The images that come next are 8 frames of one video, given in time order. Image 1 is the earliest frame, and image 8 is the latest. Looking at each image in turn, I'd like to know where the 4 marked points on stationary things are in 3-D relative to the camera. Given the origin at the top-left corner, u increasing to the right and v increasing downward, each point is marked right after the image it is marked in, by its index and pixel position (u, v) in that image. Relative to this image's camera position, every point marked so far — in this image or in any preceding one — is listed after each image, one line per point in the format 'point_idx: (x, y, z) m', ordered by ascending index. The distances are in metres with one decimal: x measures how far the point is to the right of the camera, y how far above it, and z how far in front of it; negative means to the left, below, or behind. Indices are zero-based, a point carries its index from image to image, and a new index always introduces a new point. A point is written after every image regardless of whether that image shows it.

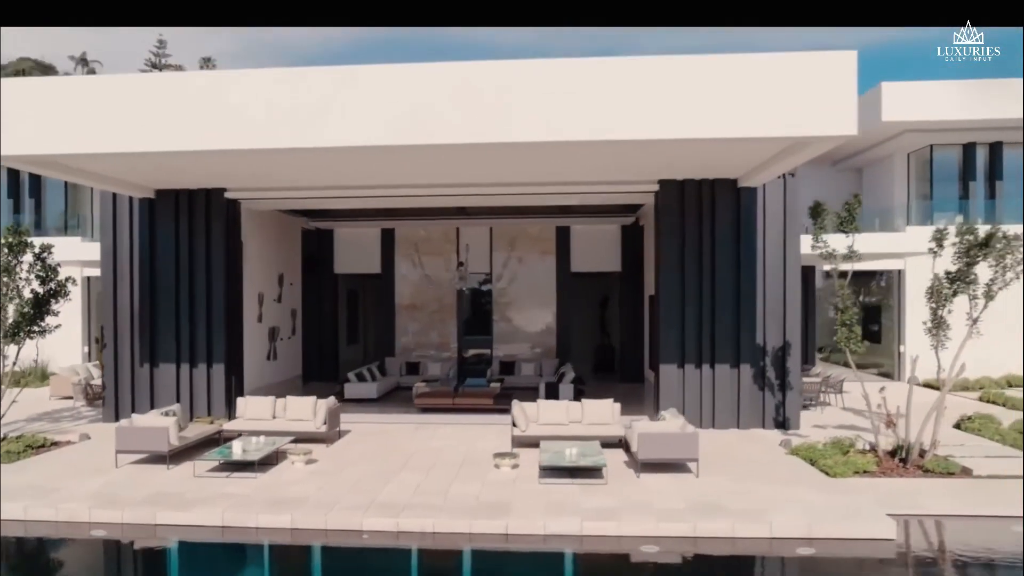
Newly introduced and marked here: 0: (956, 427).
0: (+4.8, -1.5, +8.8) m
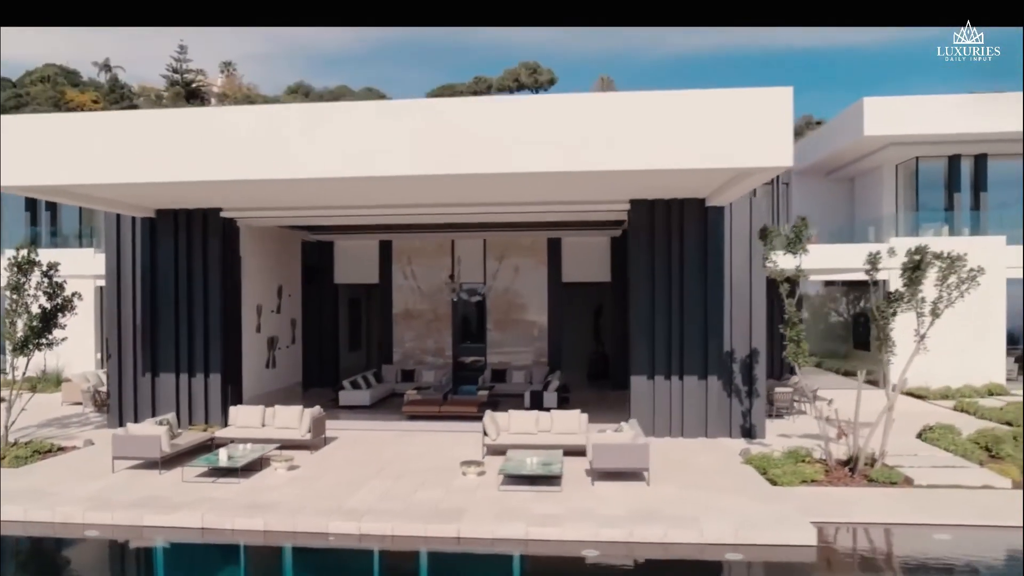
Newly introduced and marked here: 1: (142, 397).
0: (+4.6, -1.7, +9.2) m
1: (-4.5, -1.3, +10.0) m
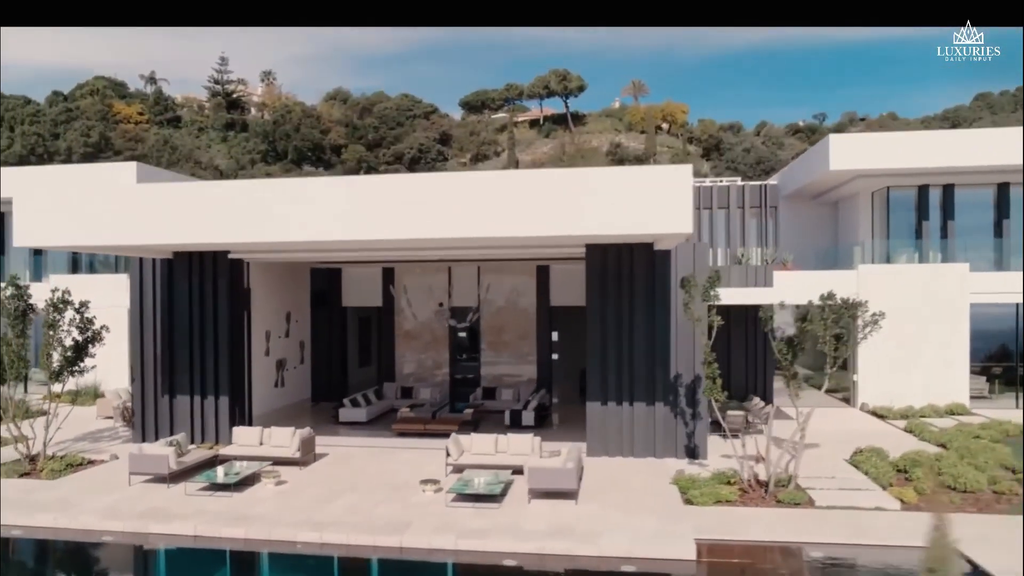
0: (+4.1, -2.1, +10.1) m
1: (-4.9, -1.8, +11.4) m
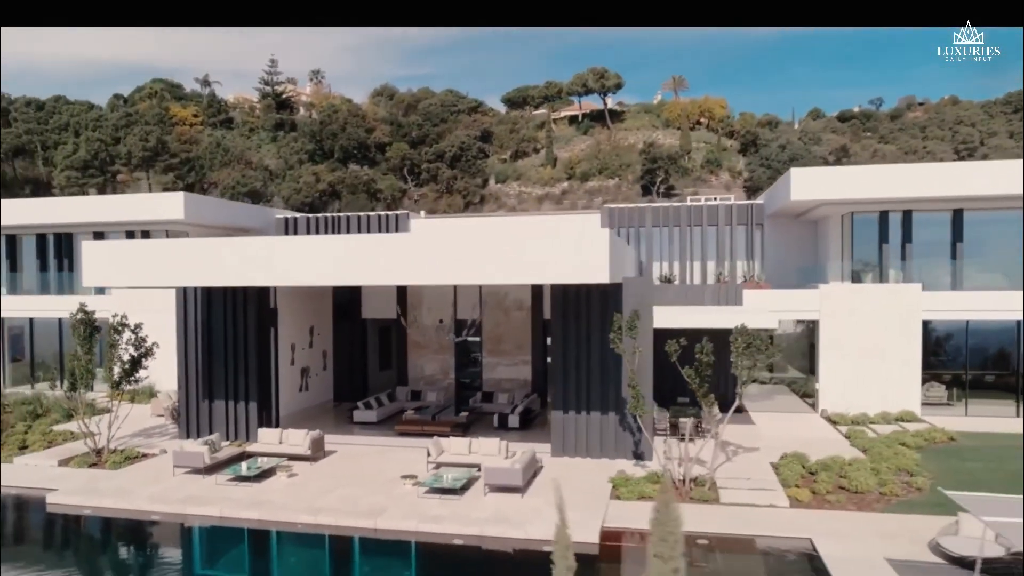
0: (+3.8, -2.5, +11.8) m
1: (-5.2, -2.2, +13.6) m
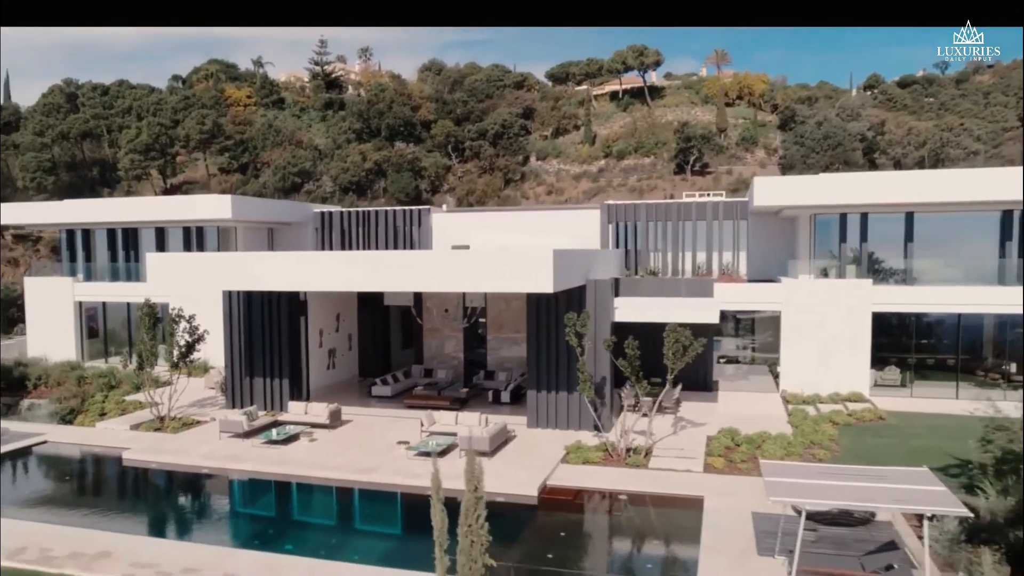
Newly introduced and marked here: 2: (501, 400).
0: (+3.4, -2.6, +14.2) m
1: (-5.4, -2.1, +16.5) m
2: (-0.2, -2.4, +17.2) m
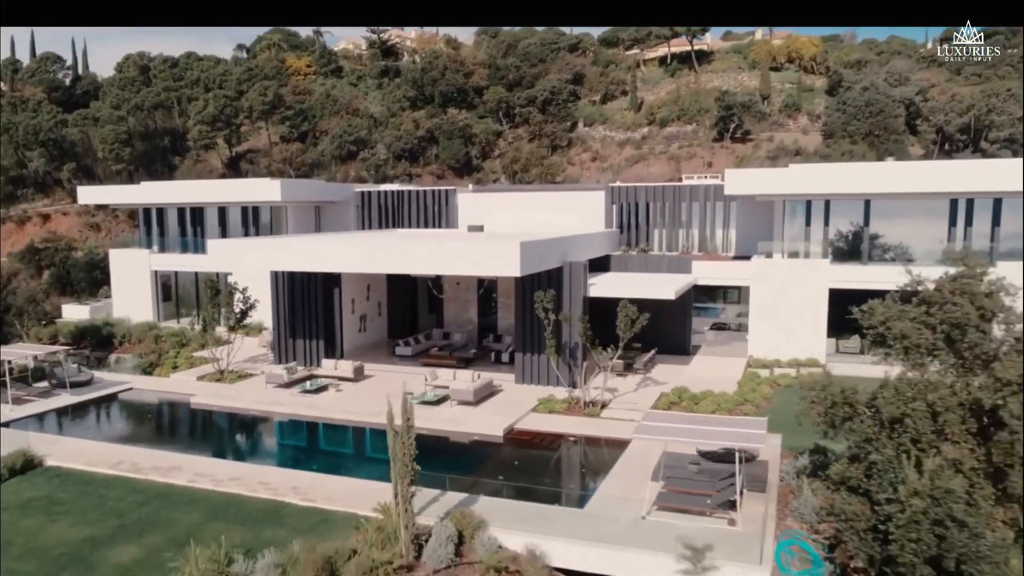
0: (+3.1, -2.2, +17.0) m
1: (-5.5, -1.5, +20.0) m
2: (-0.3, -1.8, +20.3) m
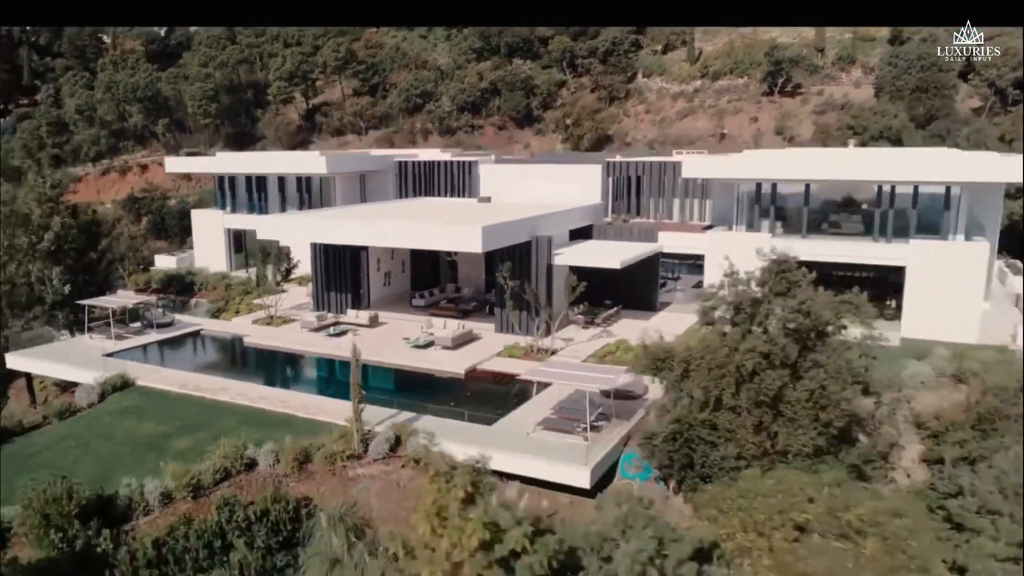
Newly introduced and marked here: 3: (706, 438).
0: (+2.5, -1.5, +21.2) m
1: (-5.8, -0.4, +25.0) m
2: (-0.6, -0.8, +24.8) m
3: (+3.0, -2.4, +13.0) m
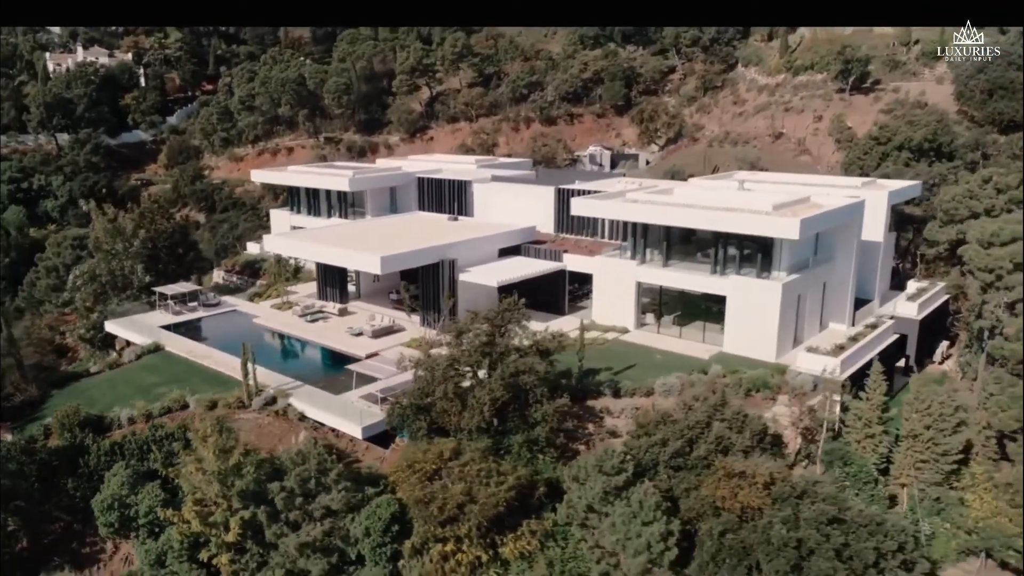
0: (-0.9, -1.9, +29.1) m
1: (-8.1, -0.2, +34.6) m
2: (-3.1, -0.9, +33.3) m
3: (-2.3, -3.3, +21.0) m
